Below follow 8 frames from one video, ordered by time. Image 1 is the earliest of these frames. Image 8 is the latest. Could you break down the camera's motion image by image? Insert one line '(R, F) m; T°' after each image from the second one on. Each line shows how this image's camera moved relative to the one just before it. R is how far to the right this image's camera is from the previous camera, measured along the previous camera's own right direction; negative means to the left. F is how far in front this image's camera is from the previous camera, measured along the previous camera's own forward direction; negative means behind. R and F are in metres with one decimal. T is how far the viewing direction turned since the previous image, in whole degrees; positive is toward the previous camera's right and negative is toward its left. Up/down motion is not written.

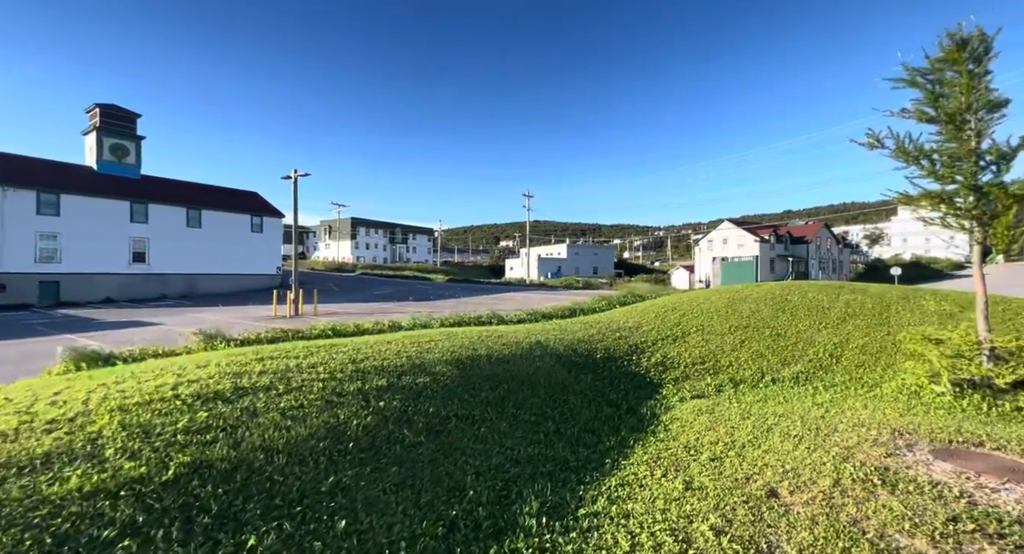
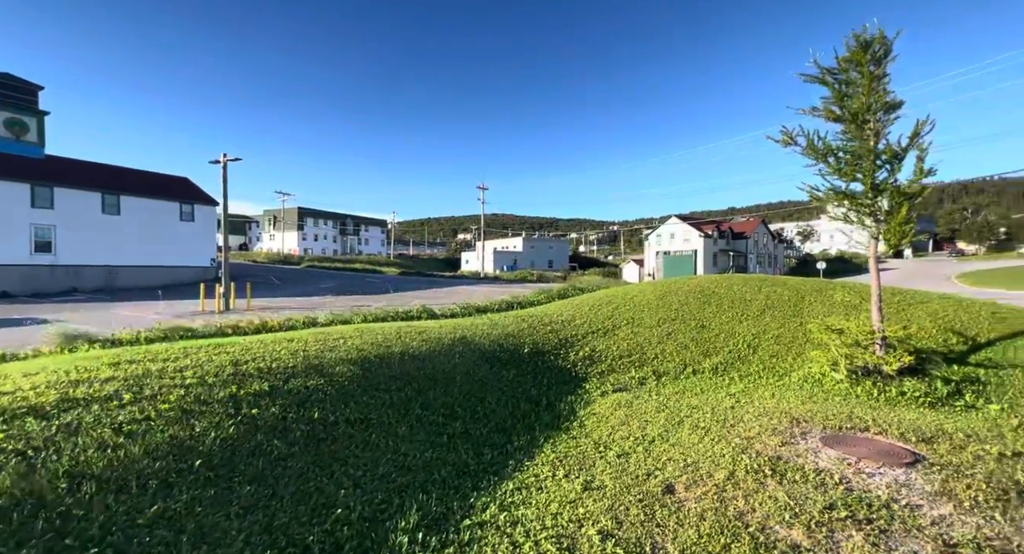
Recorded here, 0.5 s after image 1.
(+0.3, +0.1) m; +6°
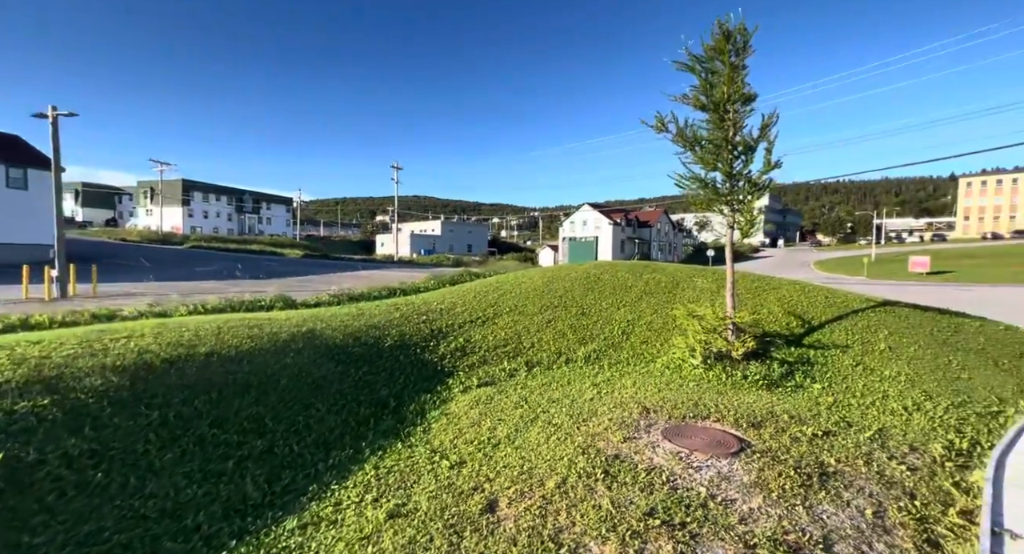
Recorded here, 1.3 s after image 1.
(+0.6, +0.3) m; +11°
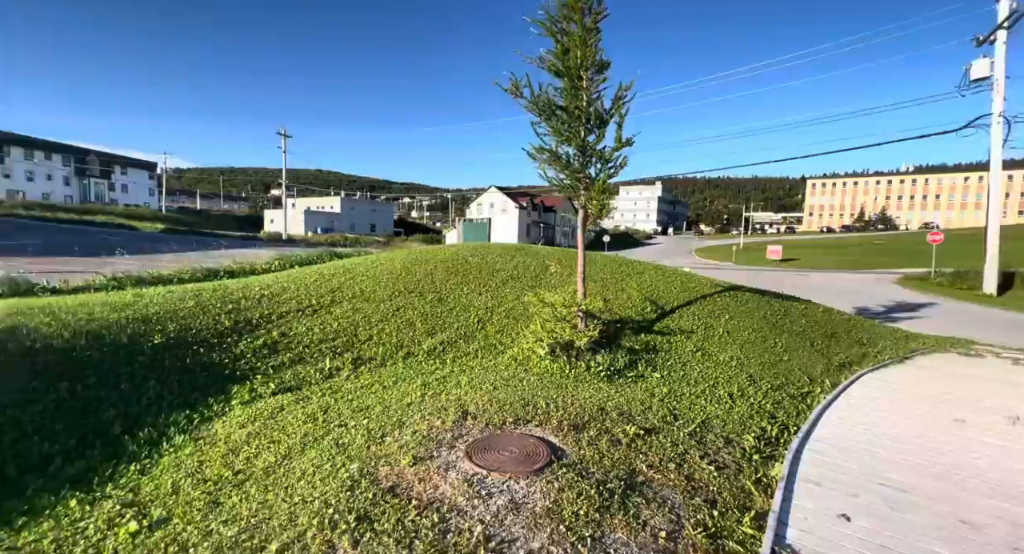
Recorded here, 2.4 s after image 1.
(+0.9, +0.7) m; +12°
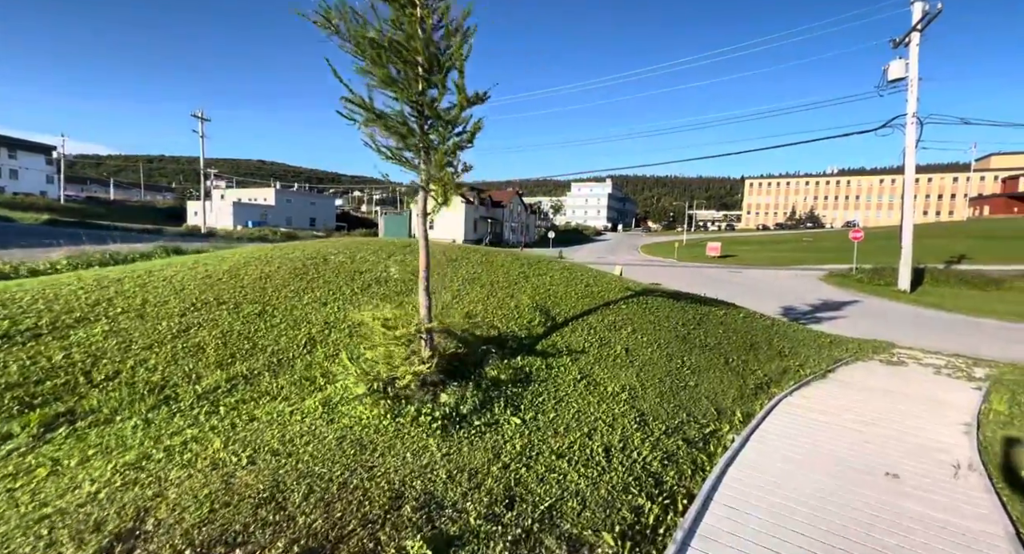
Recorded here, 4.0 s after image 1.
(+1.4, +1.7) m; +6°
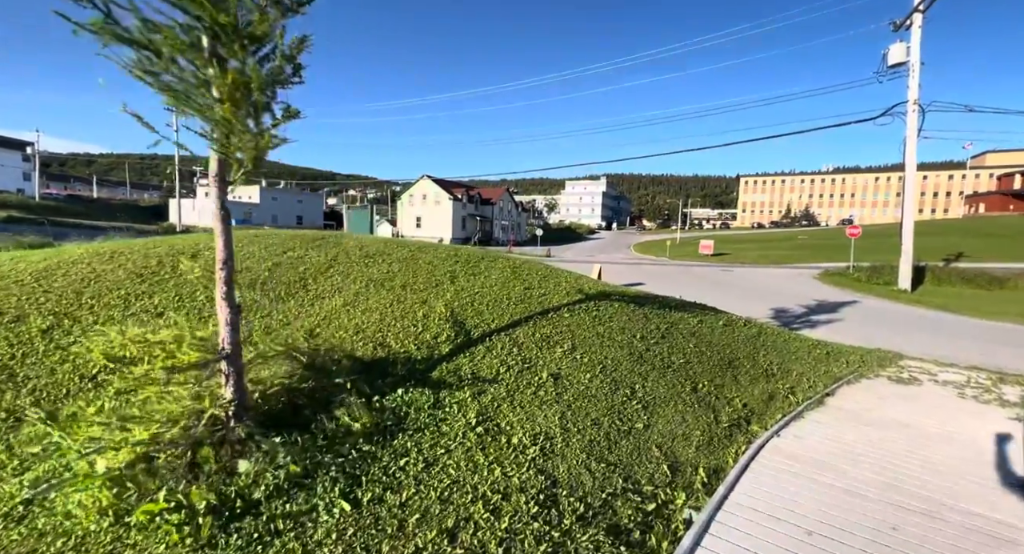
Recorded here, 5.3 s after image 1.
(+1.1, +1.7) m; 0°
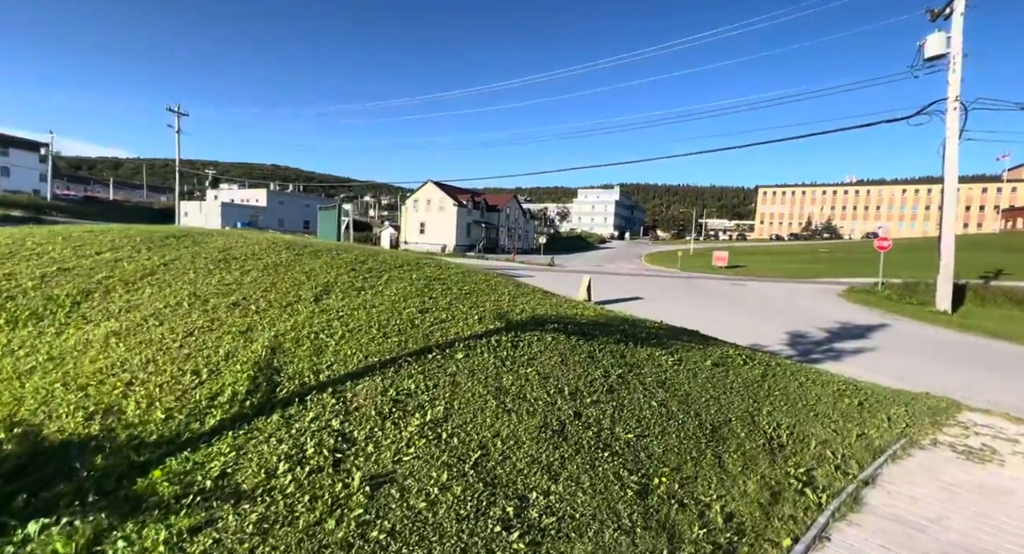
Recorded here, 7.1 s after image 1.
(+1.3, +2.2) m; -2°
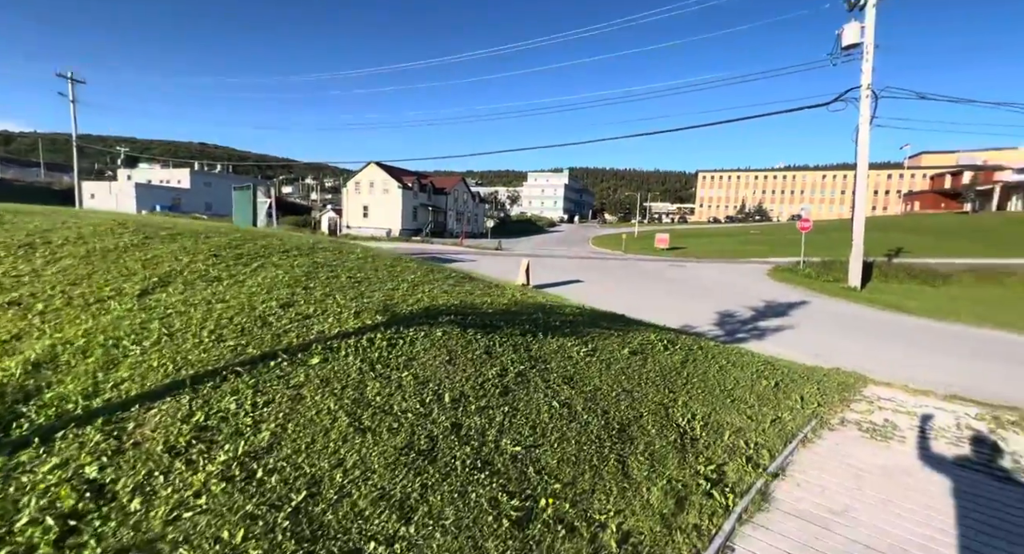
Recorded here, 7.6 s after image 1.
(+0.6, +0.6) m; +6°
